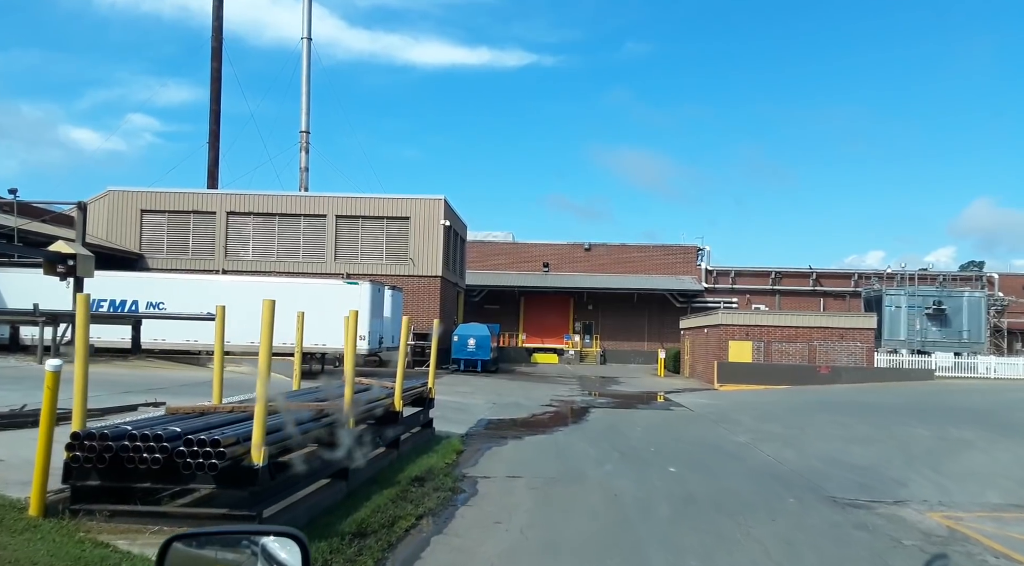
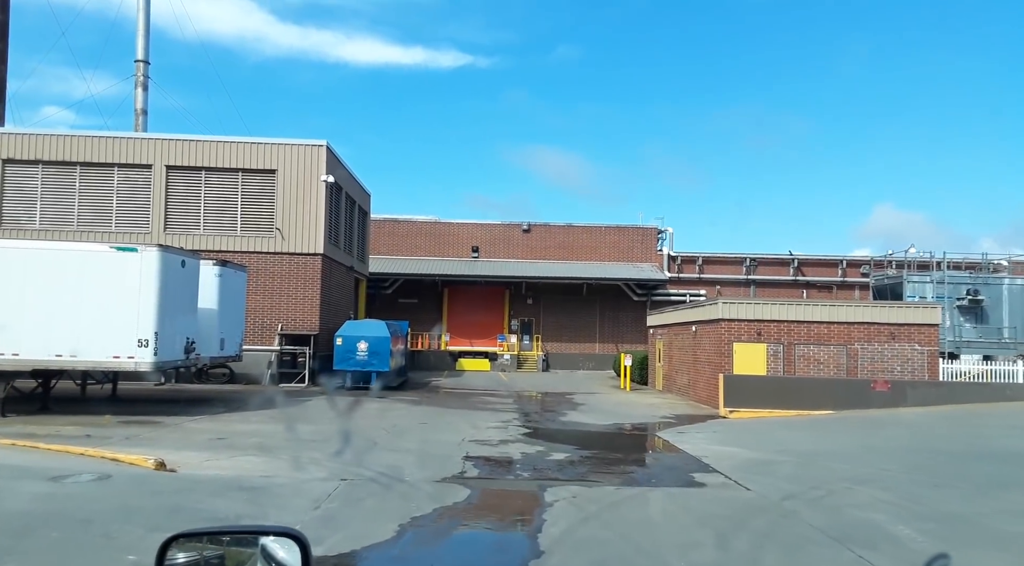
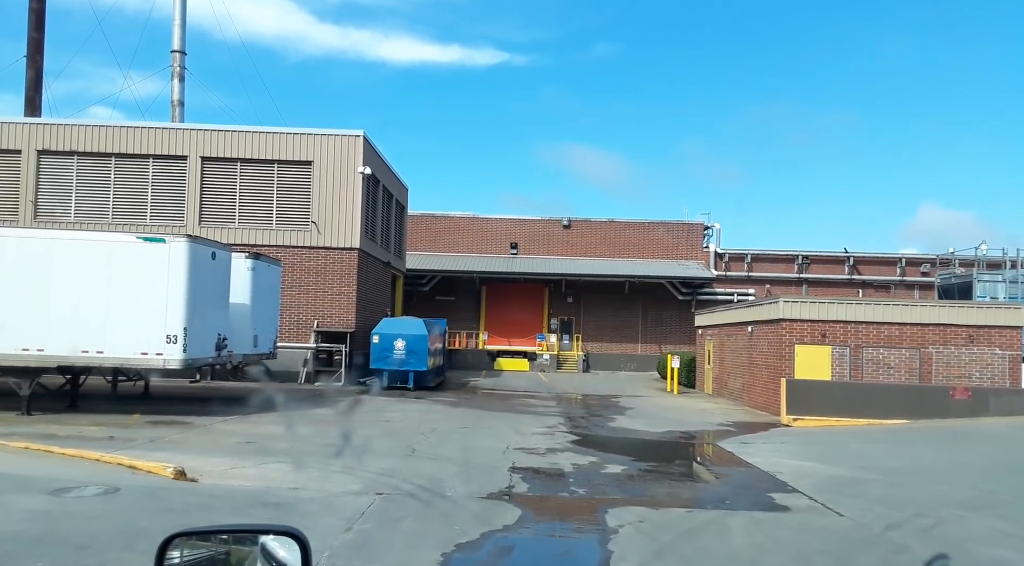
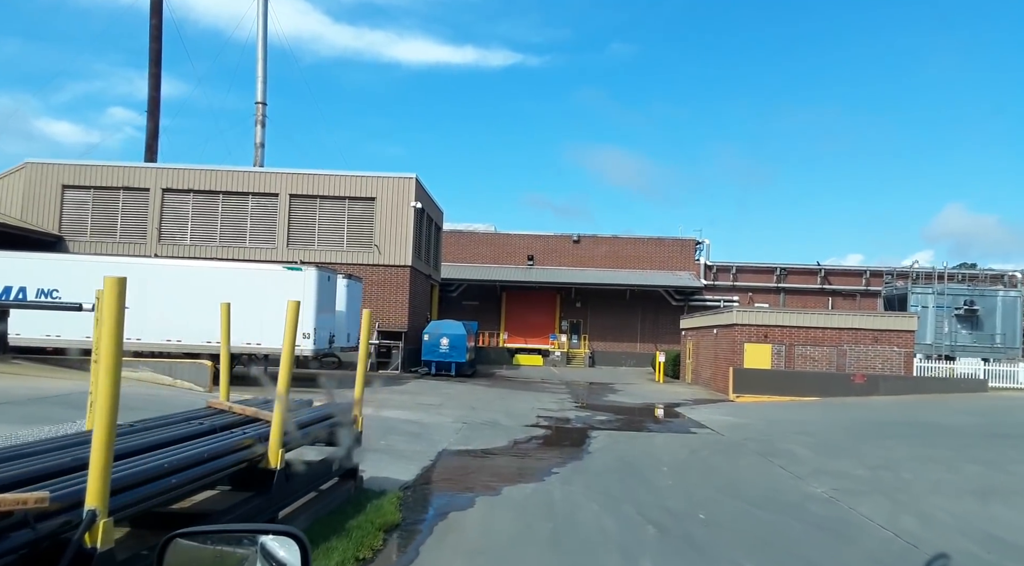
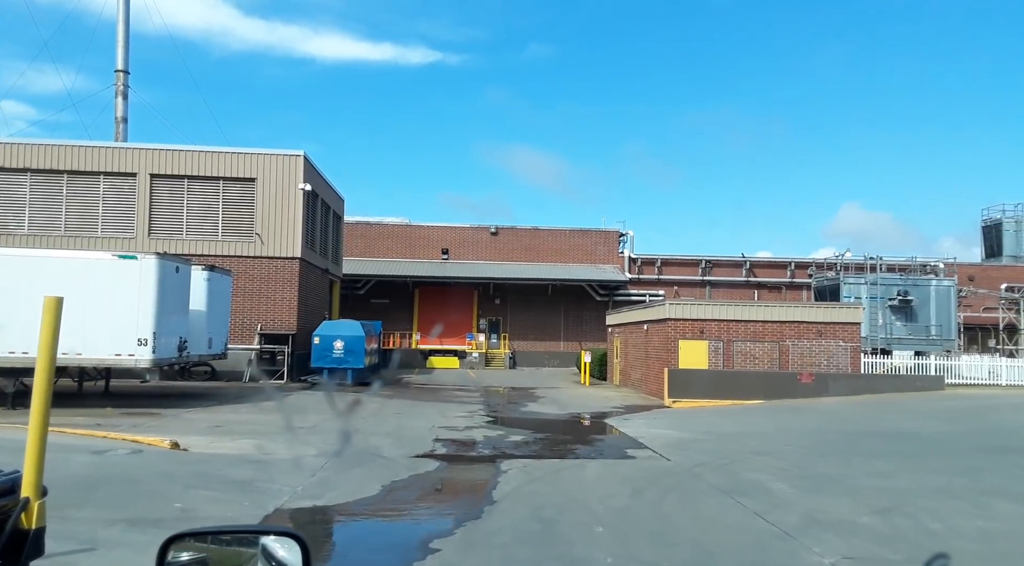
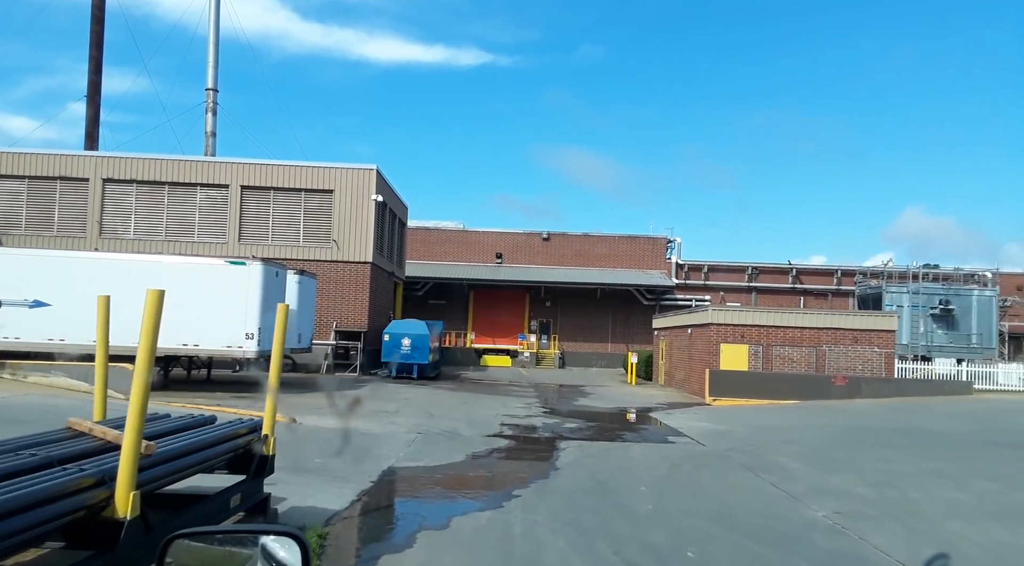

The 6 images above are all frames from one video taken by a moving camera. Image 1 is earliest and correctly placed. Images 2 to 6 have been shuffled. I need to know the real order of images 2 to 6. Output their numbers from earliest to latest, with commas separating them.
4, 6, 5, 2, 3
